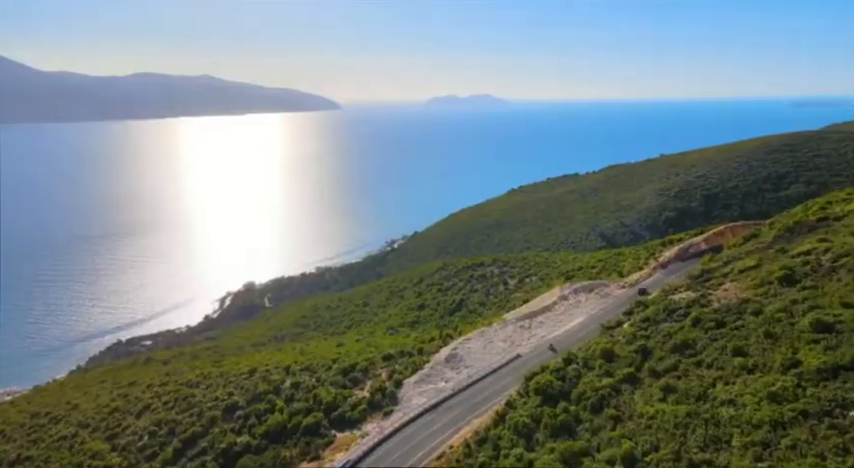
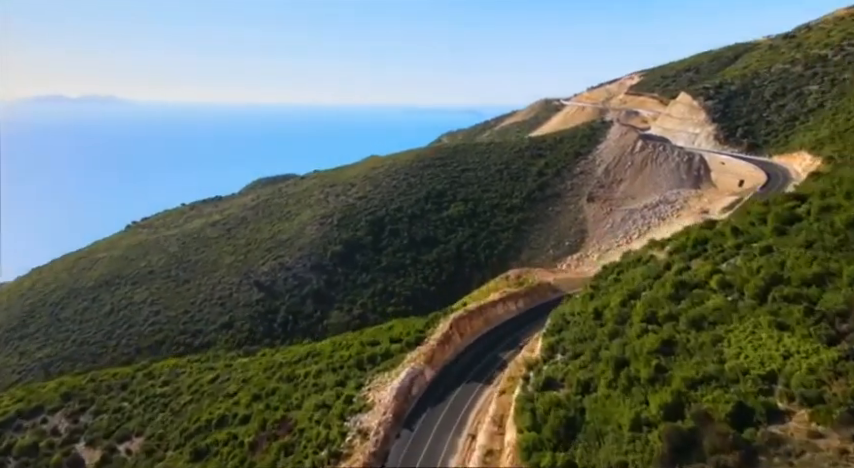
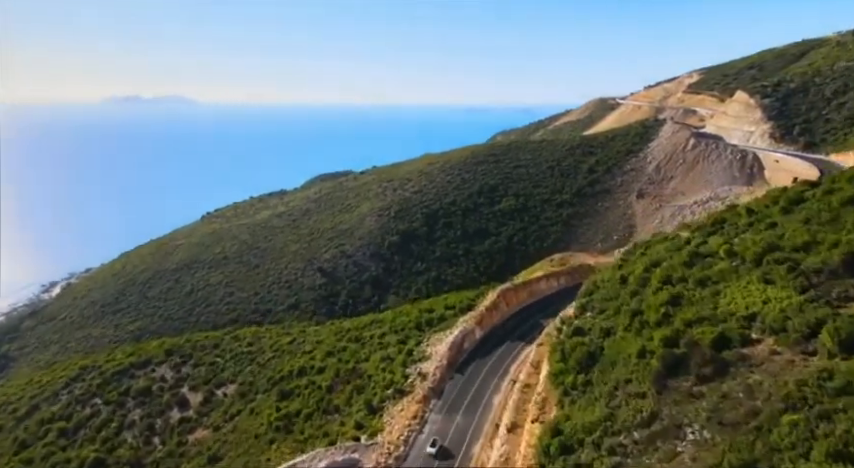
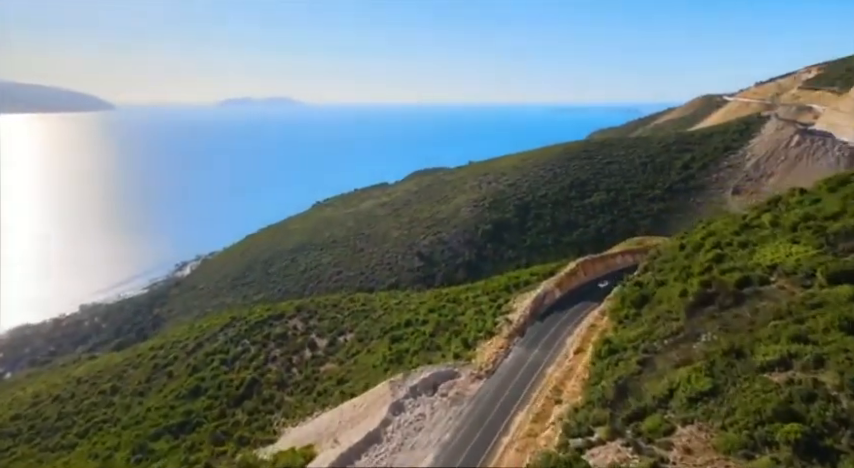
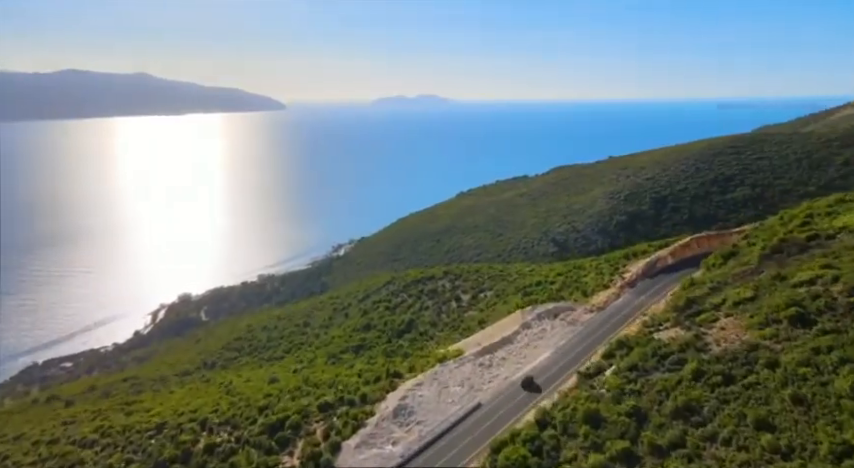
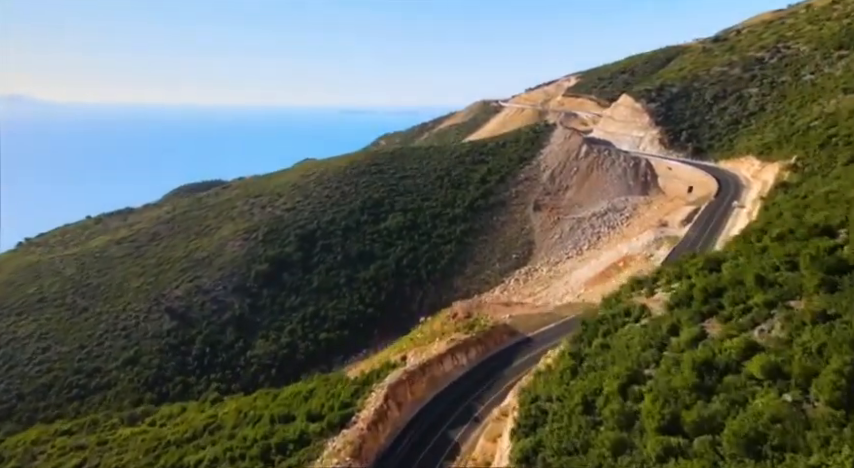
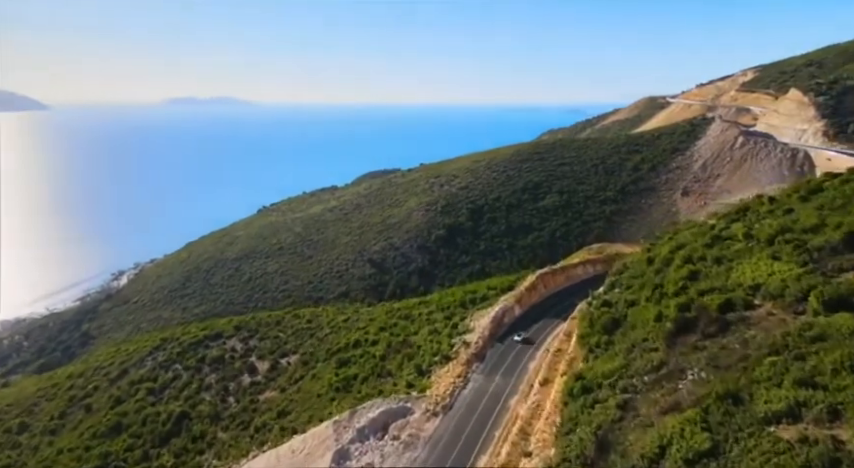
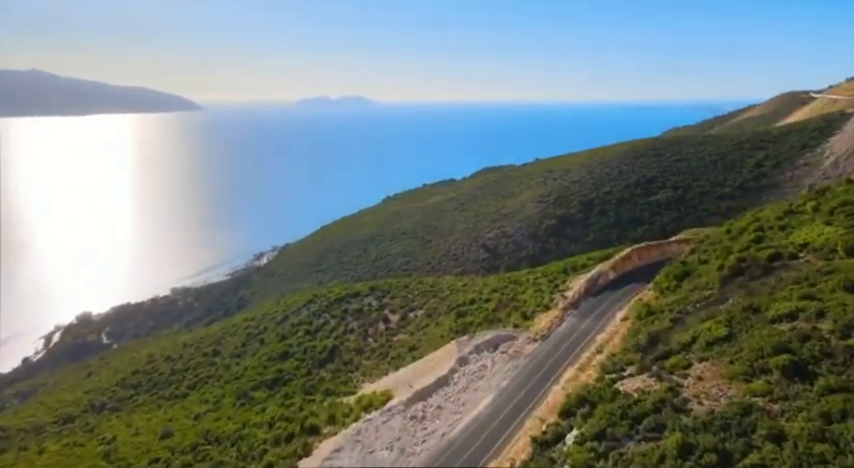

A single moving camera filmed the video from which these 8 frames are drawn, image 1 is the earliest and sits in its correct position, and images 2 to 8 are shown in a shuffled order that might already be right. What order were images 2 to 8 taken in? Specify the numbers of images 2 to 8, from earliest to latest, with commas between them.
5, 8, 4, 7, 3, 2, 6
